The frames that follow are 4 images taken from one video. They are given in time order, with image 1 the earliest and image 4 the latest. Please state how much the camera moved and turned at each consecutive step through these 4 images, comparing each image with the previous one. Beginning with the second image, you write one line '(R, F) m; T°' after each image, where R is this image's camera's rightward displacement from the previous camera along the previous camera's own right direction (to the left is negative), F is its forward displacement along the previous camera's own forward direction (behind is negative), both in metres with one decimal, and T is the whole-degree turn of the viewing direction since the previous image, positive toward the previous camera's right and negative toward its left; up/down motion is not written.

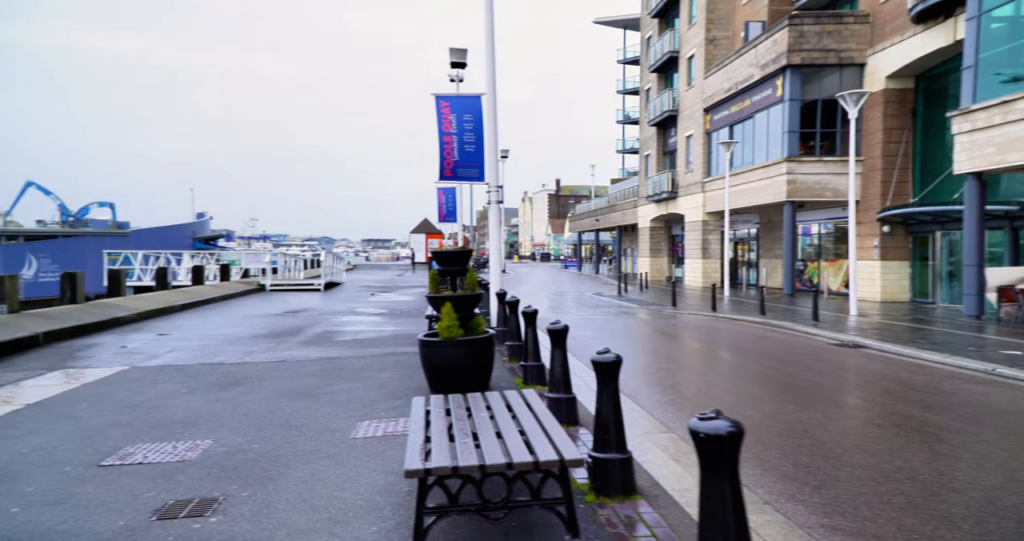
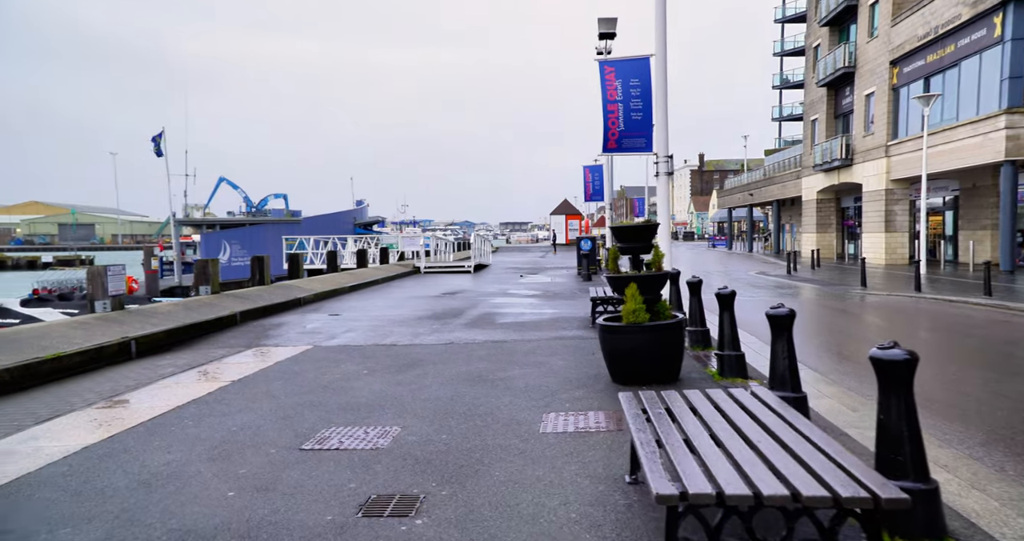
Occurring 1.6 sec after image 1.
(-0.5, +0.6) m; -12°
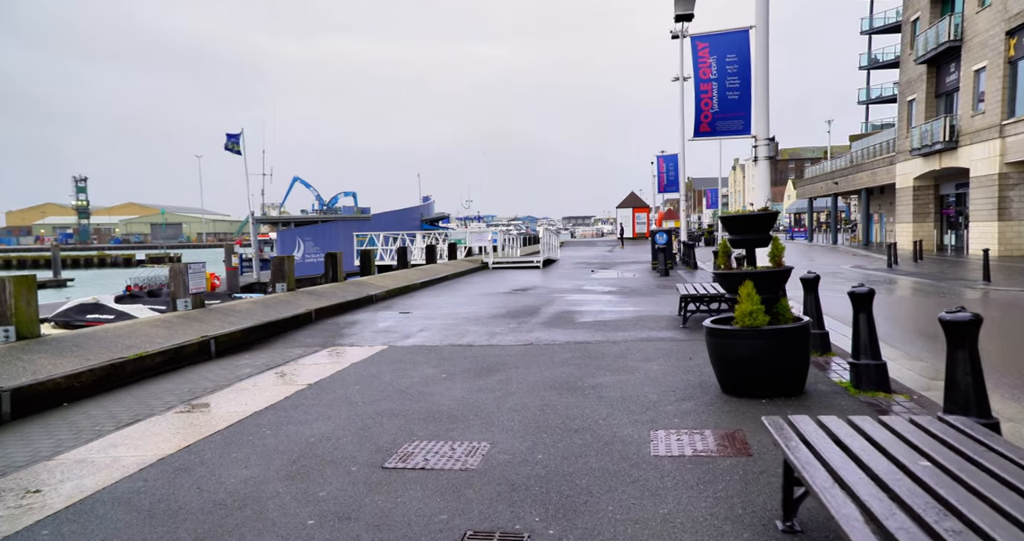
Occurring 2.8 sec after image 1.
(-0.3, +0.7) m; -6°
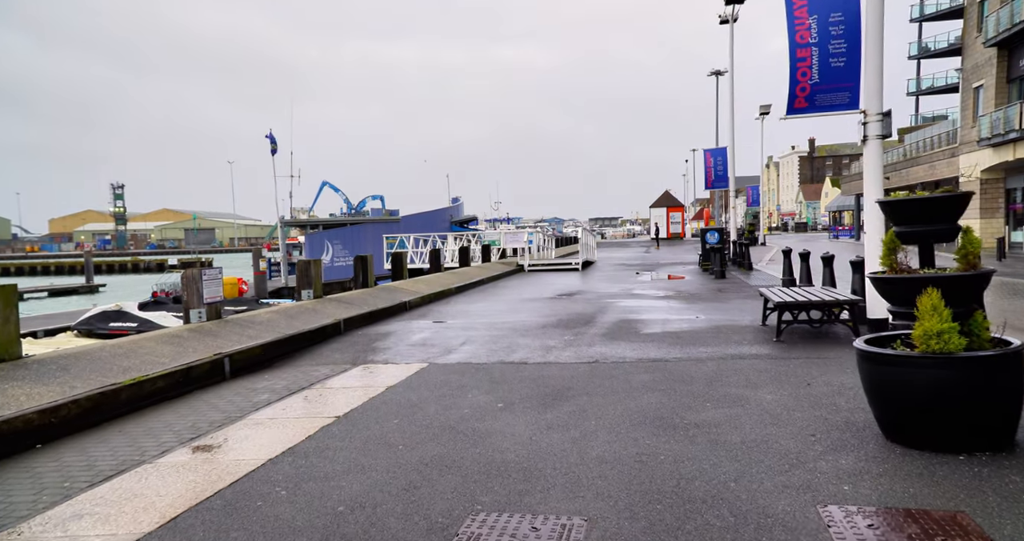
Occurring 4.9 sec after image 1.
(-0.4, +1.5) m; -2°
